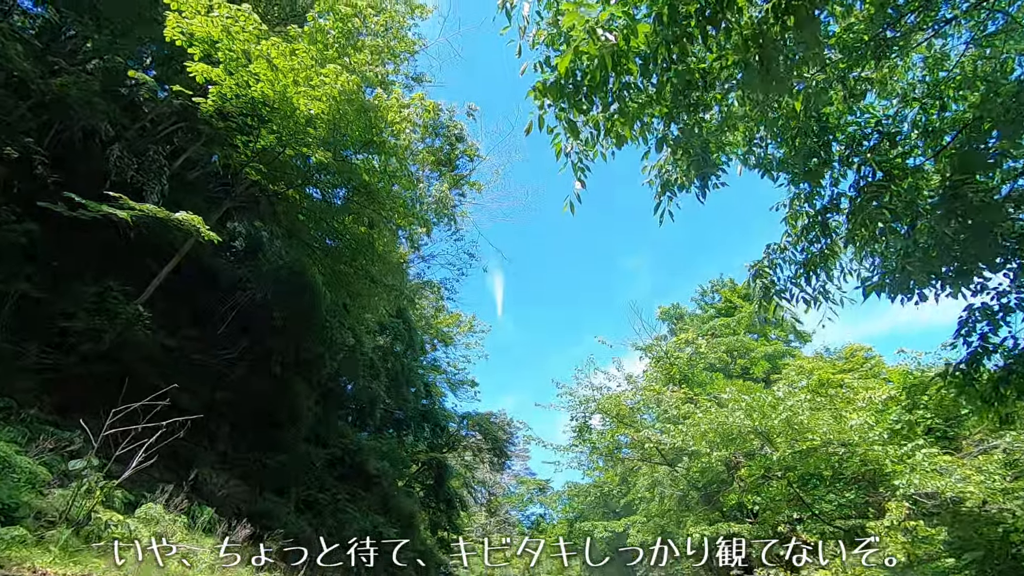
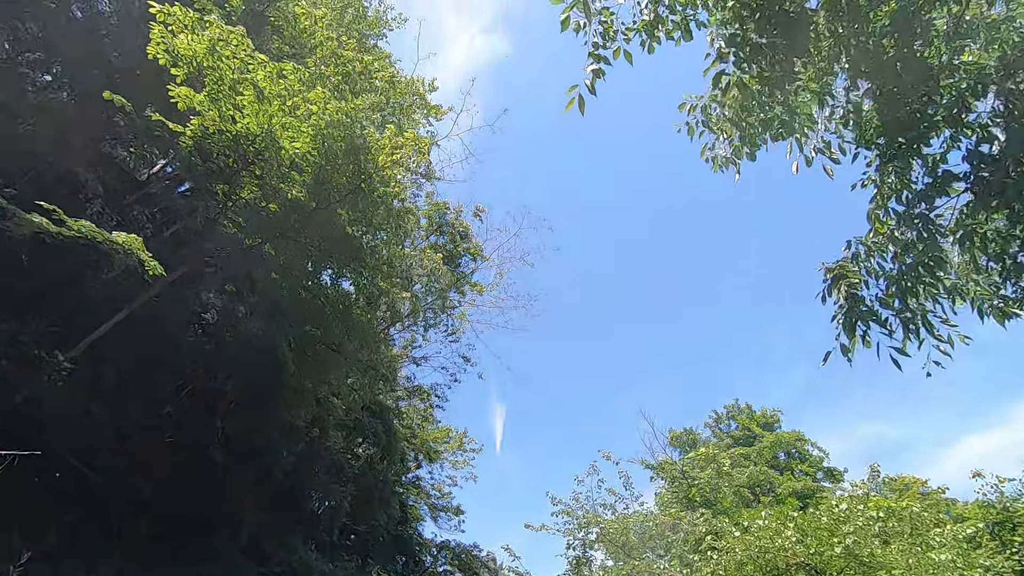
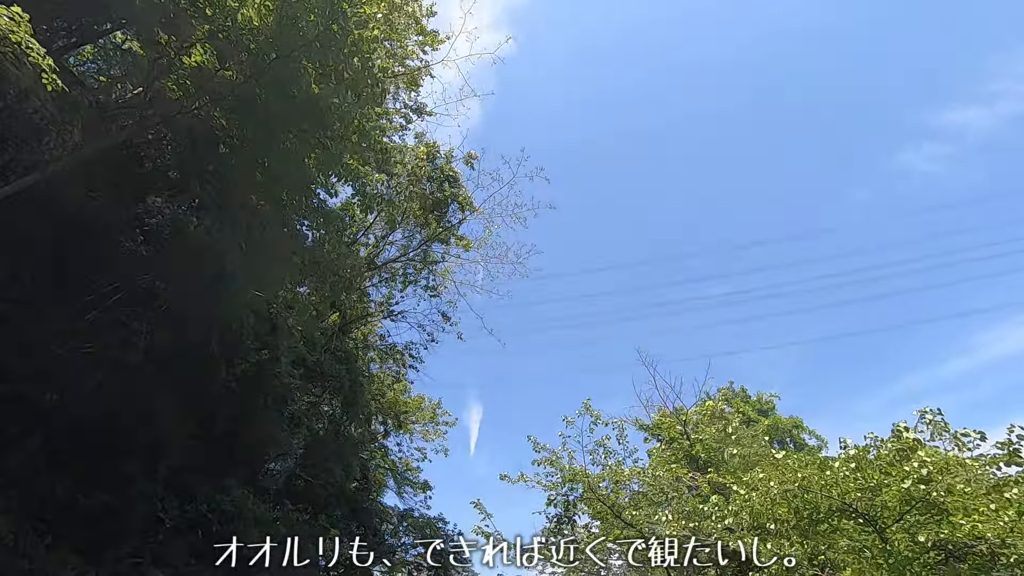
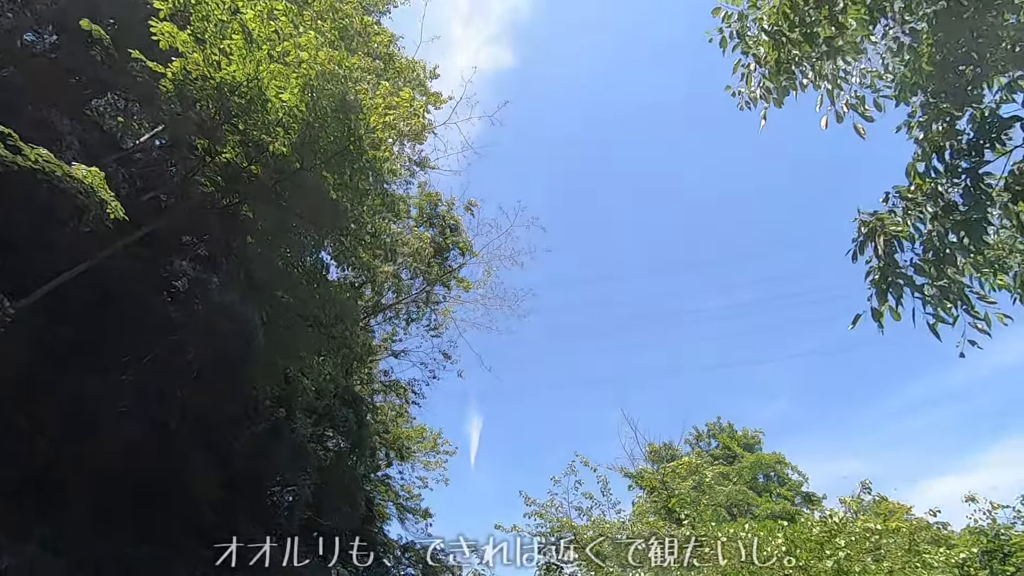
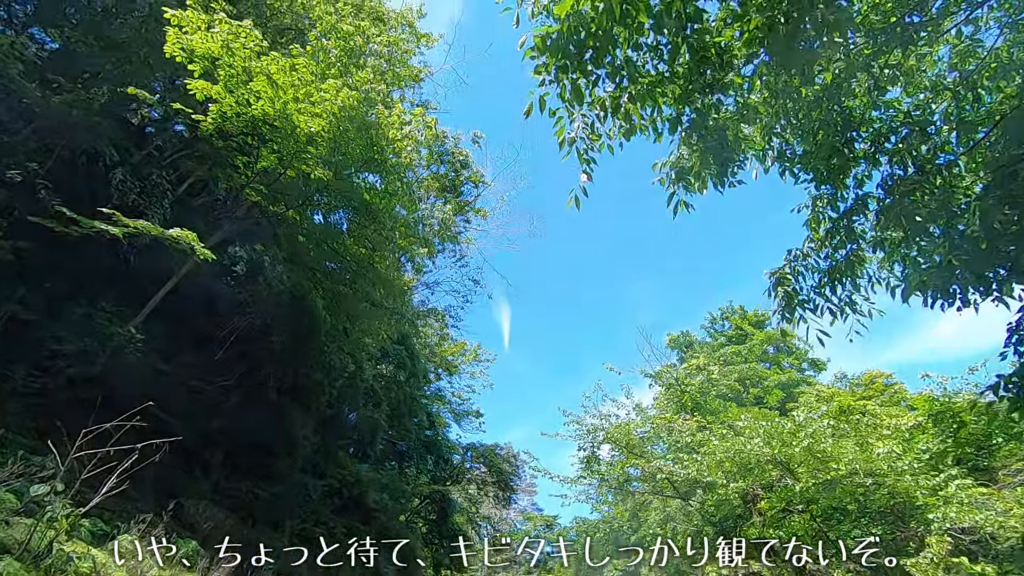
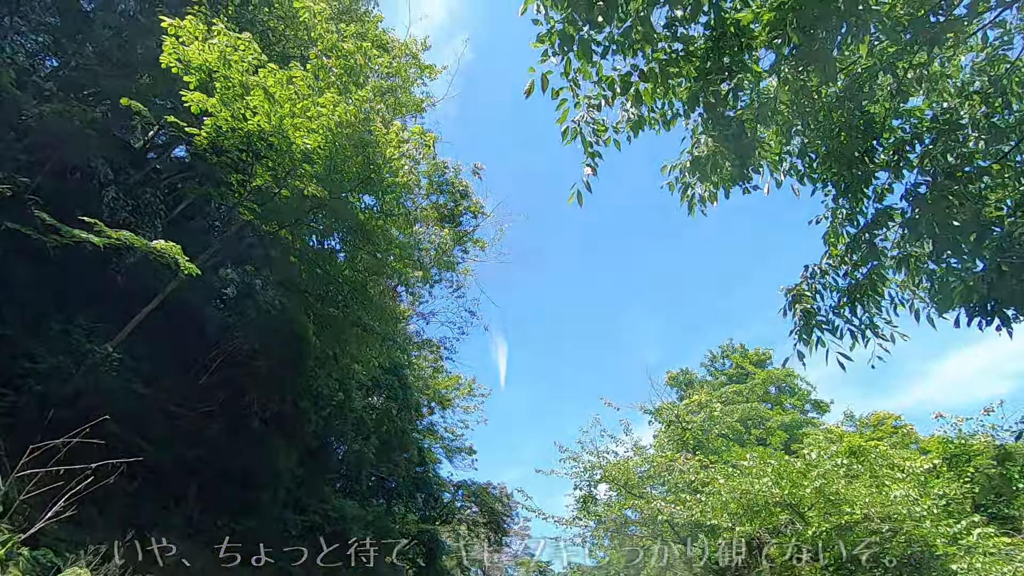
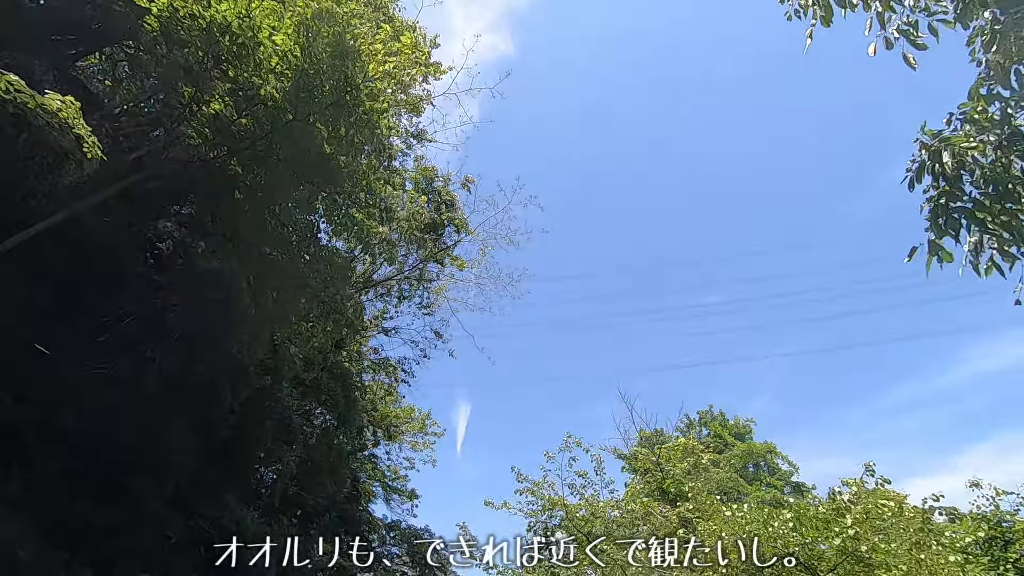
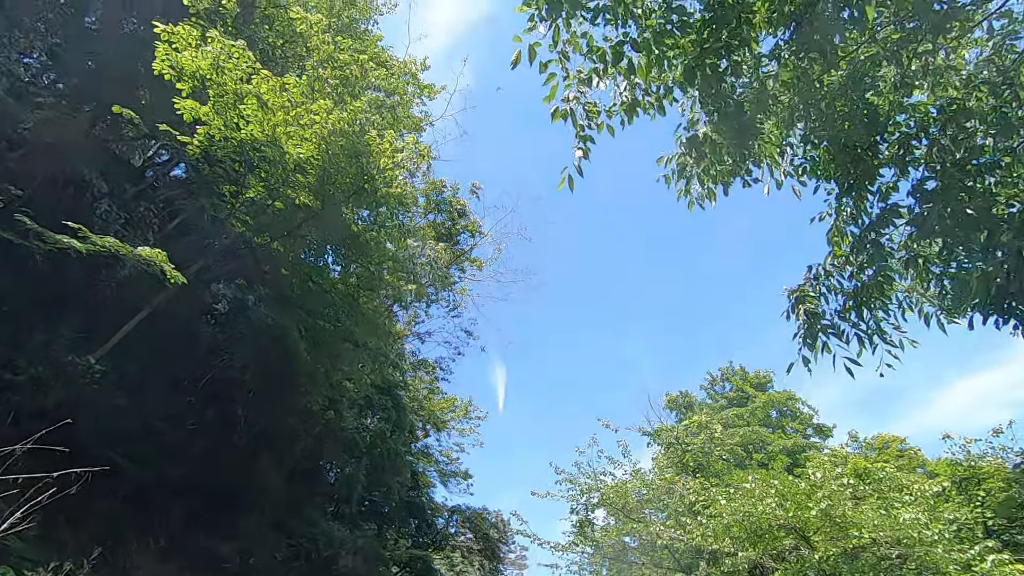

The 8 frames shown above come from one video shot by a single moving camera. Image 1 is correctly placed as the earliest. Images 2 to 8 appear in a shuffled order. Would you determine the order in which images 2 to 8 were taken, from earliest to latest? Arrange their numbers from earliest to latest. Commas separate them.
5, 6, 8, 2, 4, 7, 3
